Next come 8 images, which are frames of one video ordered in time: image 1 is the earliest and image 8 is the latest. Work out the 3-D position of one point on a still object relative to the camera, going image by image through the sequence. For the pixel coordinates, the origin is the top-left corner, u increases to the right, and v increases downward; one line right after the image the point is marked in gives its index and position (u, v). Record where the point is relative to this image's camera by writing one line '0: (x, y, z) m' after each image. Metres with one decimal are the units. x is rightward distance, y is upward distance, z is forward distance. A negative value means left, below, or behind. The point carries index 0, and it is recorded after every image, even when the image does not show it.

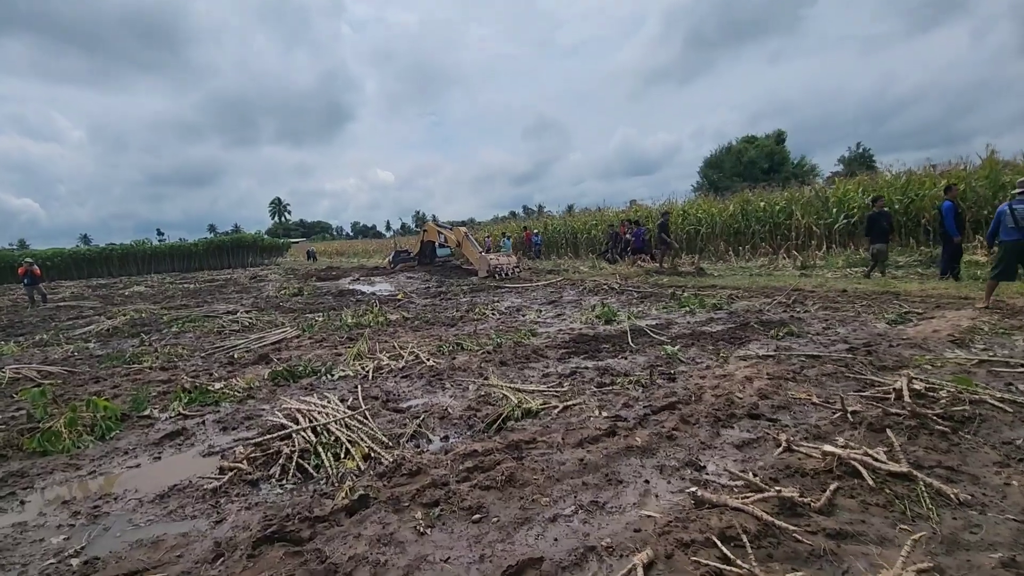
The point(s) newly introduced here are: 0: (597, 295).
0: (+1.8, -0.2, +11.2) m
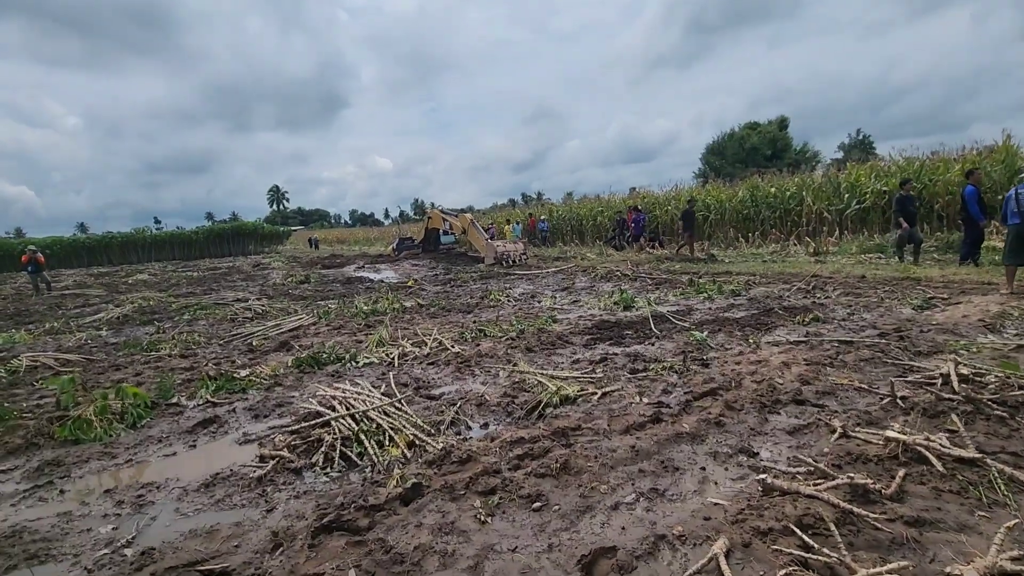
0: (+2.1, +0.1, +11.1) m
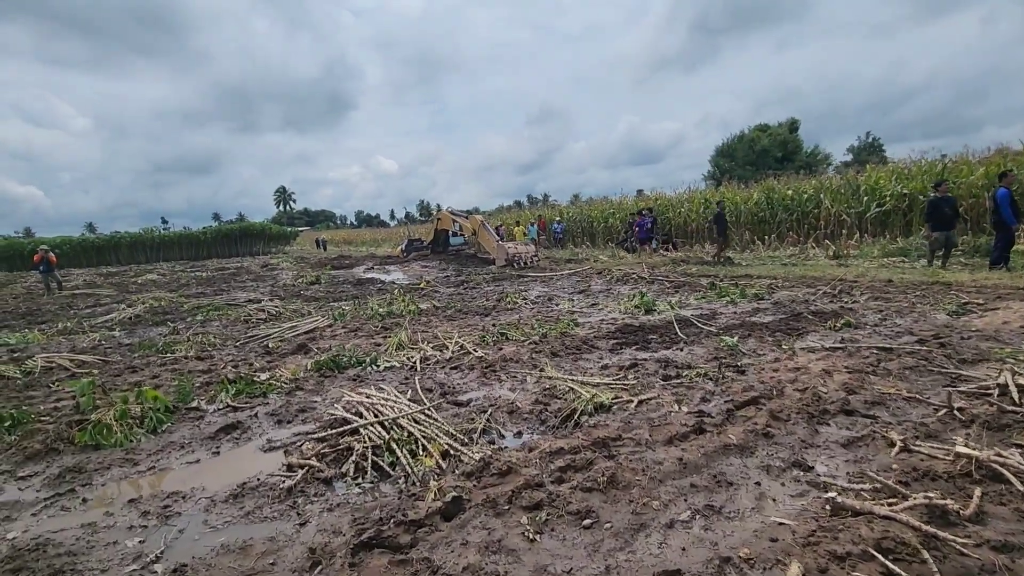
0: (+2.4, 0.0, +11.0) m
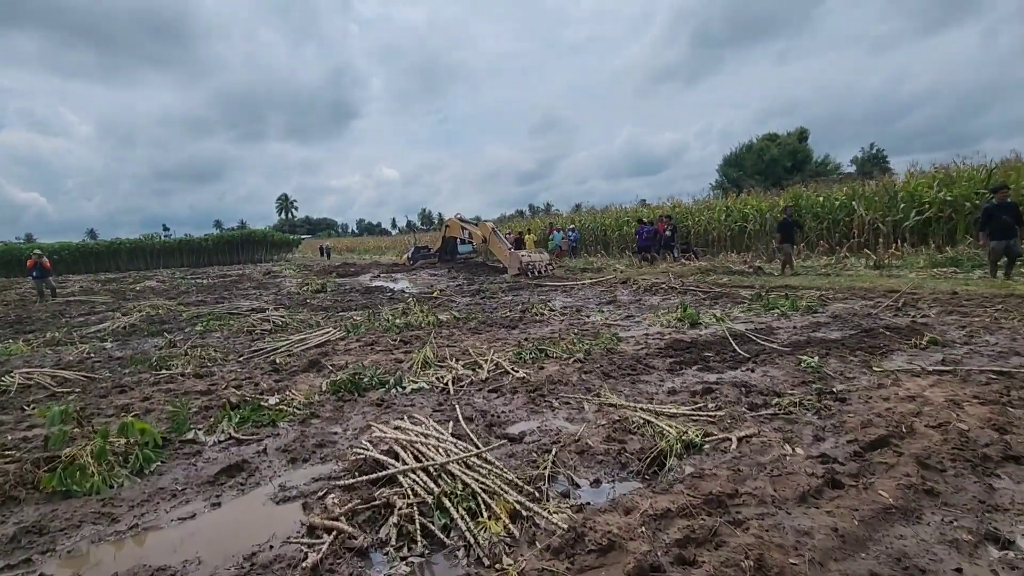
0: (+2.8, -0.2, +10.2) m
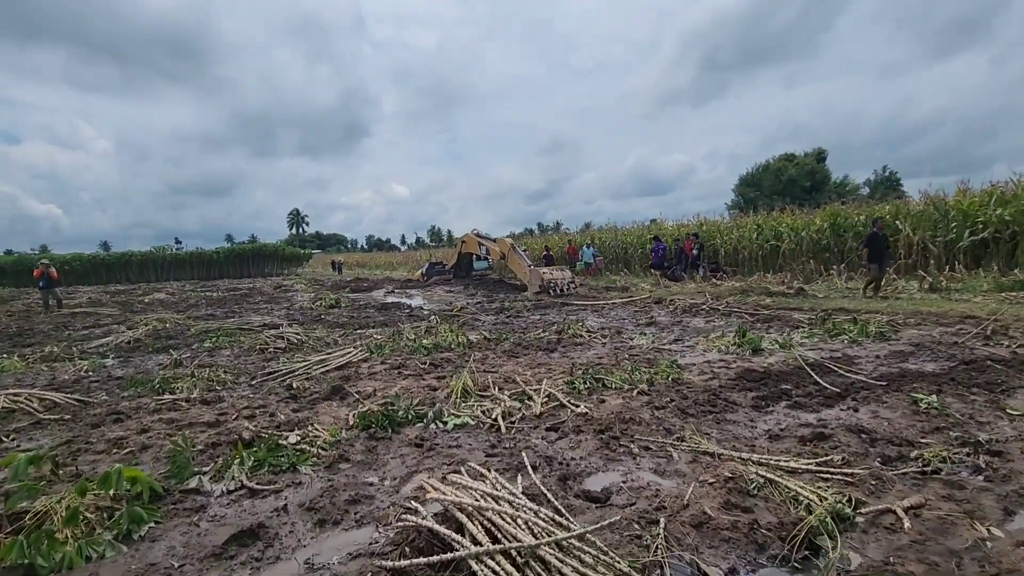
0: (+3.4, -0.5, +9.5) m
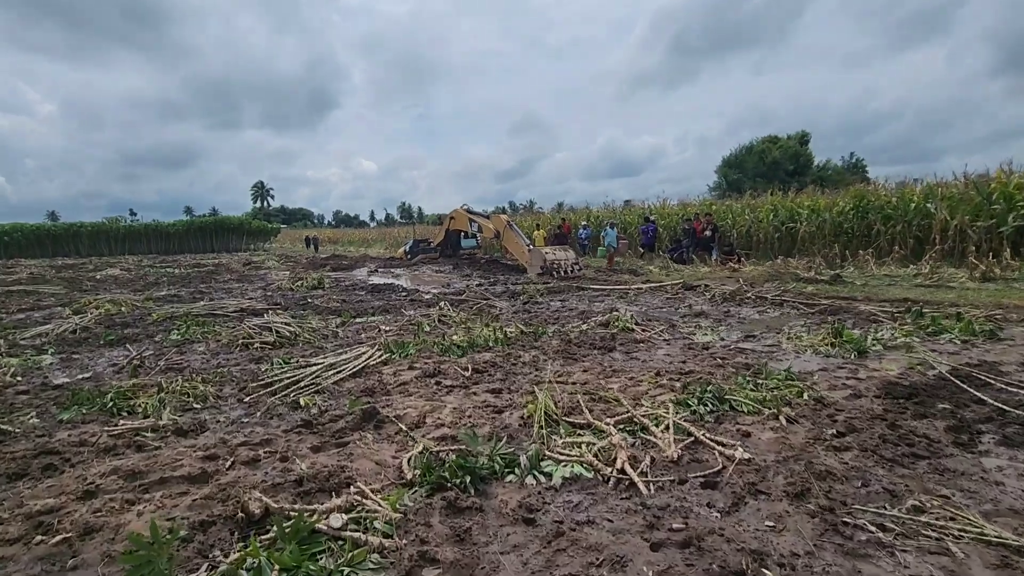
0: (+3.8, -0.3, +8.4) m
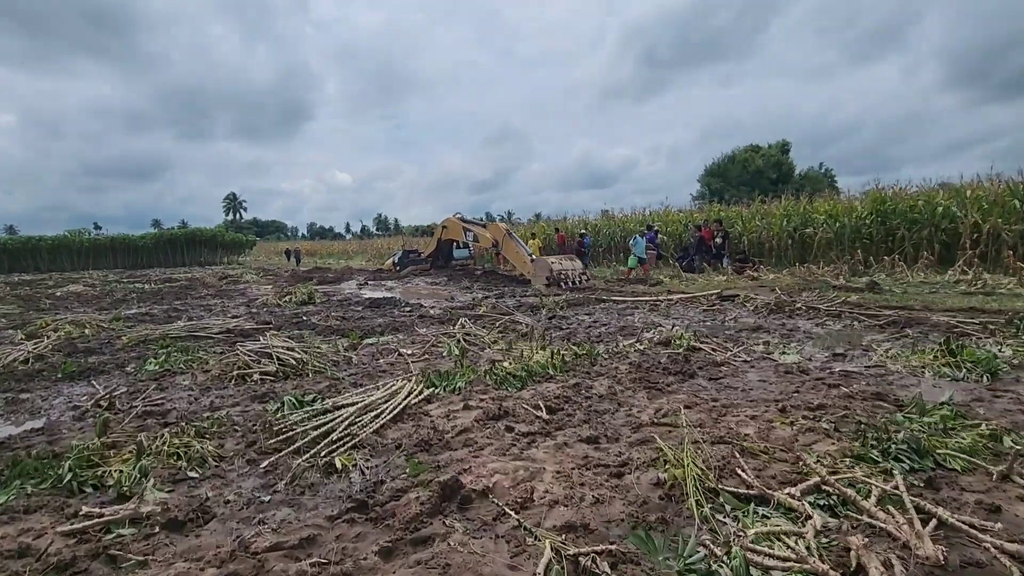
0: (+4.2, -0.5, +7.5) m
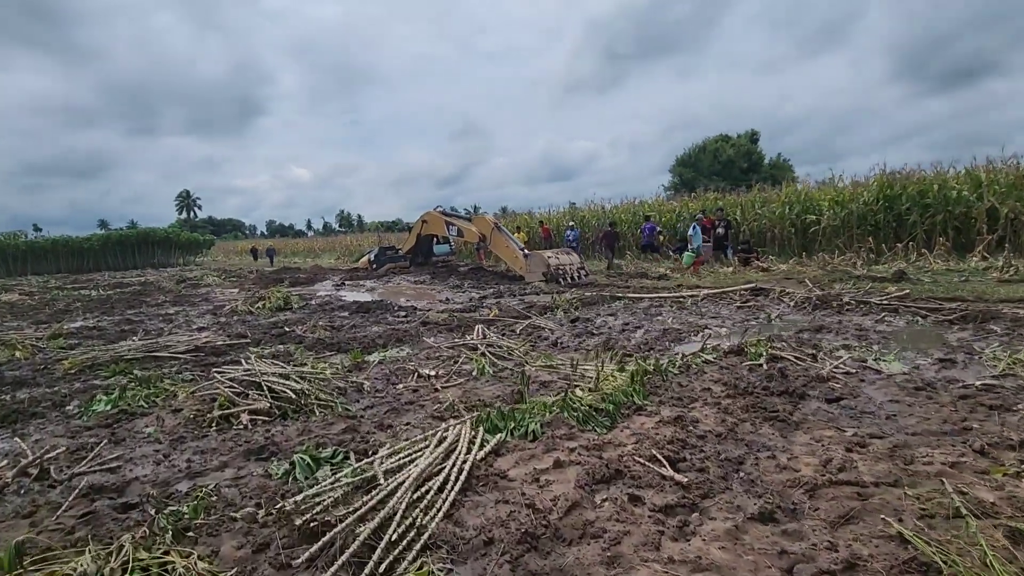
0: (+4.5, -0.4, +6.8) m
